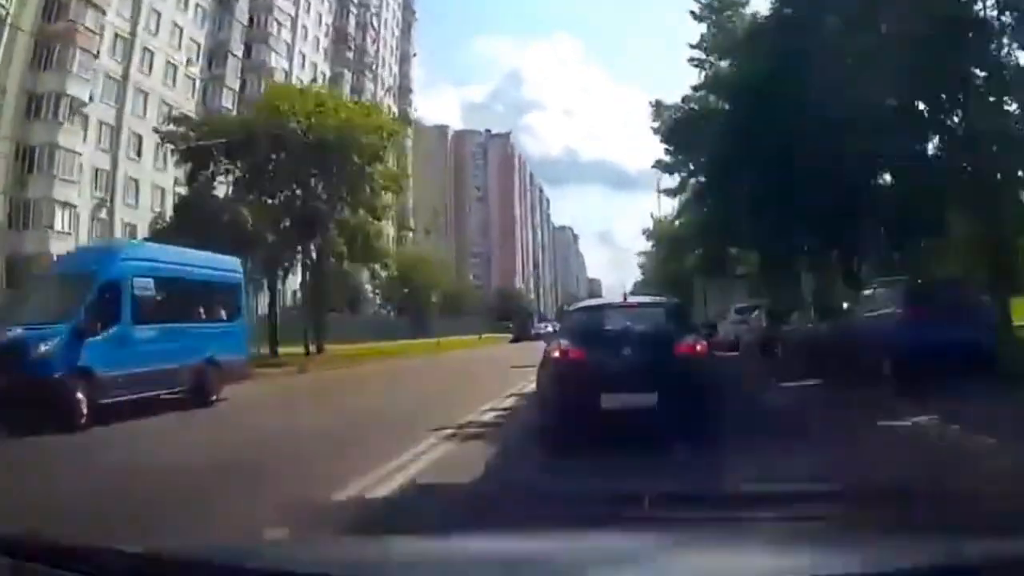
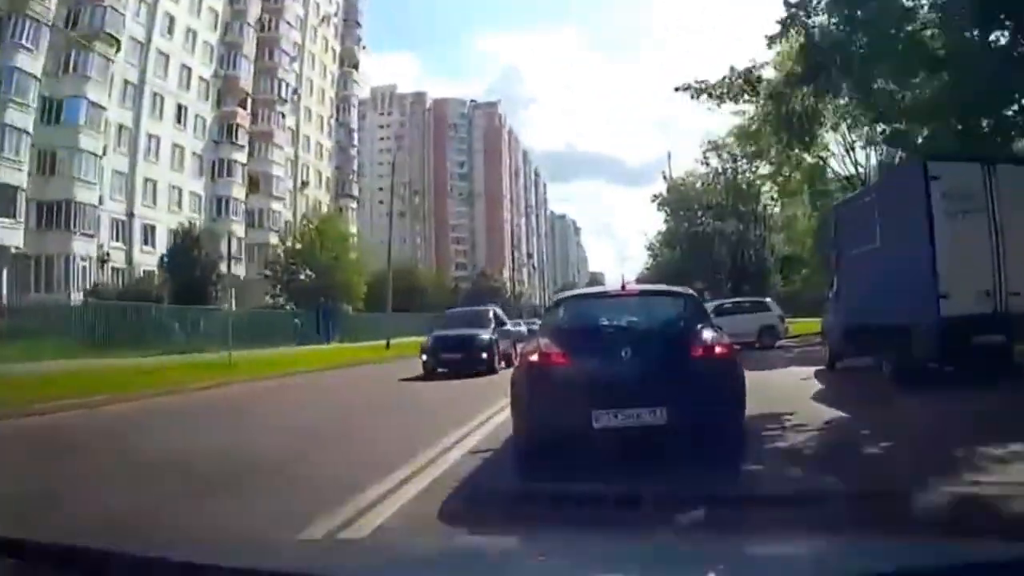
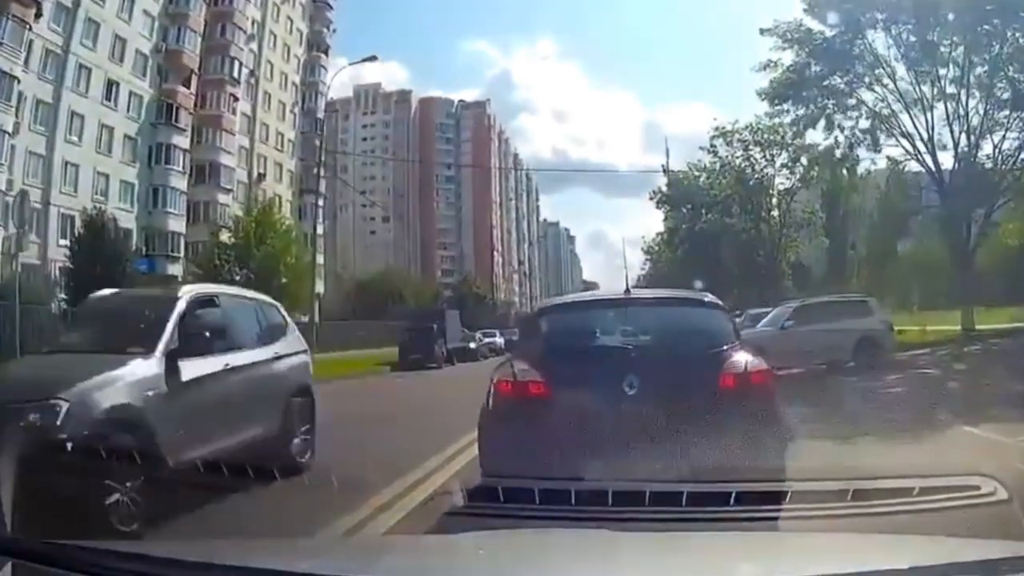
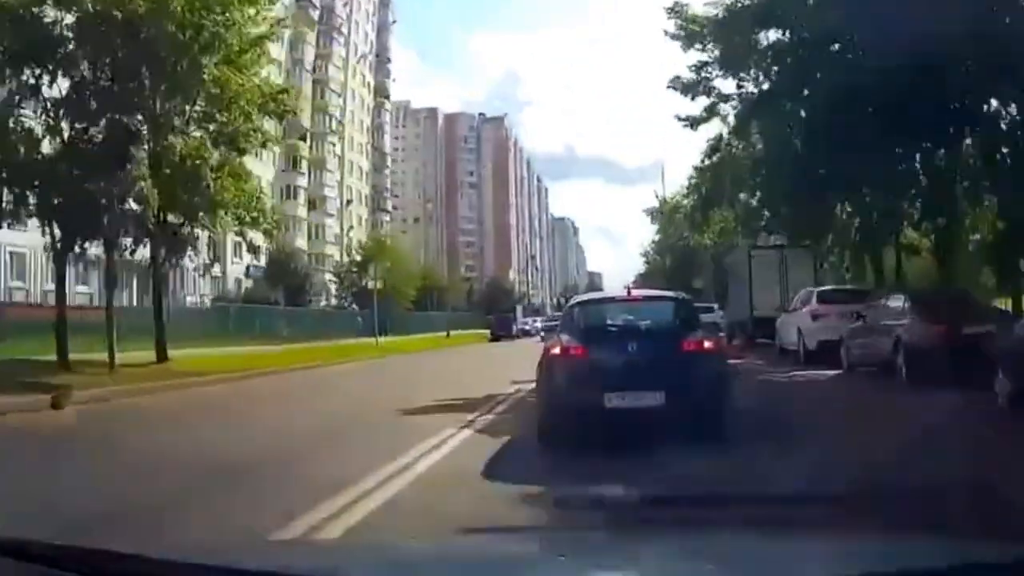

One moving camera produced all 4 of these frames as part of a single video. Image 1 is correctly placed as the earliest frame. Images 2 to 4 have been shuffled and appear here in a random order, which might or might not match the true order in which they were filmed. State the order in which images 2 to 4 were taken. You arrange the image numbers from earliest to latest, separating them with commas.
4, 2, 3
